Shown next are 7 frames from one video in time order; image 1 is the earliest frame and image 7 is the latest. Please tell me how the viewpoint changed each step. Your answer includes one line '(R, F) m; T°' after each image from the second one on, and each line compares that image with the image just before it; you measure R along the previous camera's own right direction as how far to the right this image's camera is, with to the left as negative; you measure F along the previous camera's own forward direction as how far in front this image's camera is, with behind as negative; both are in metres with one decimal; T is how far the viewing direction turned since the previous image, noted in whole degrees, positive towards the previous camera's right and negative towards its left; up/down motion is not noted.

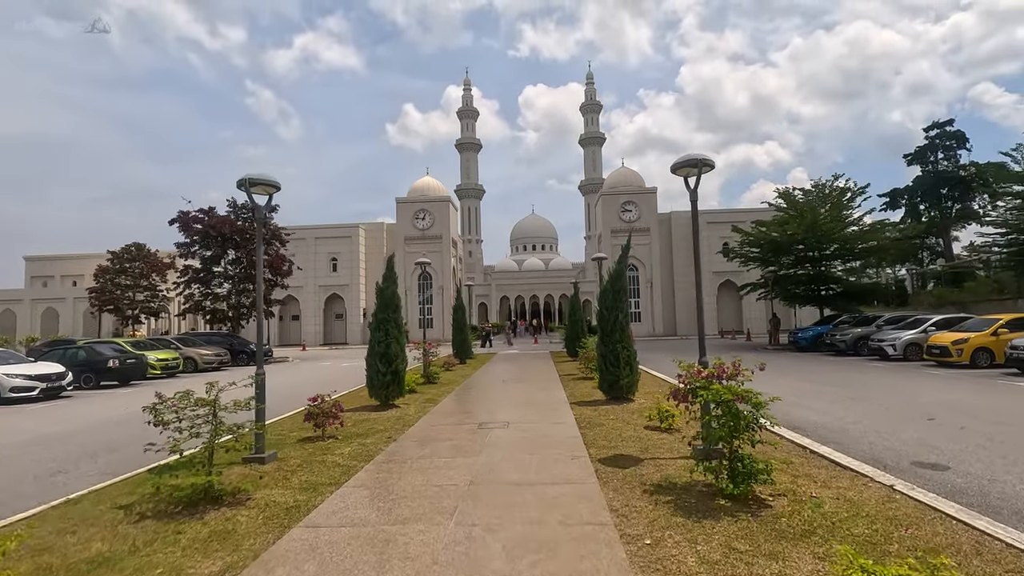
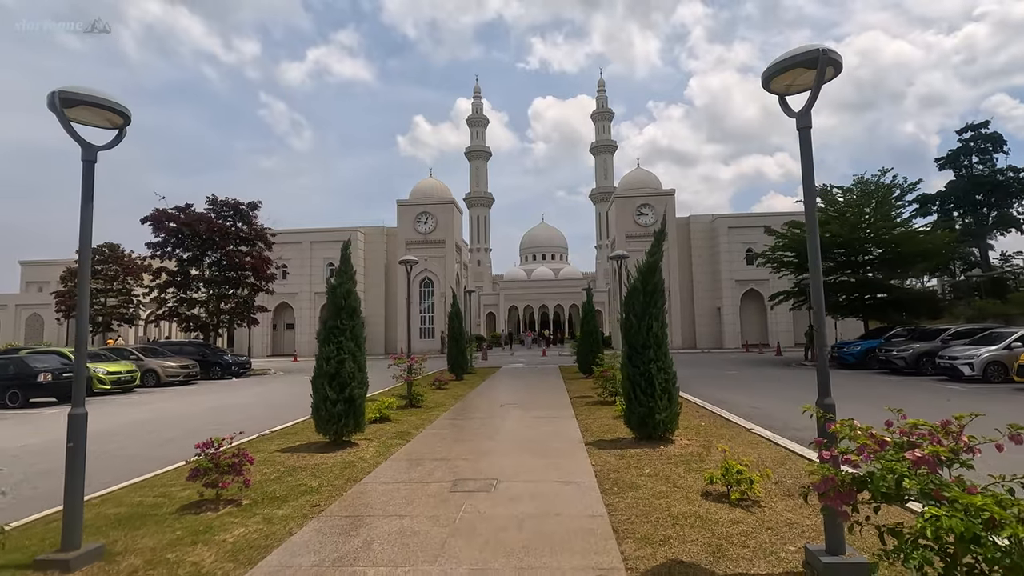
(+0.2, +2.8) m; -1°
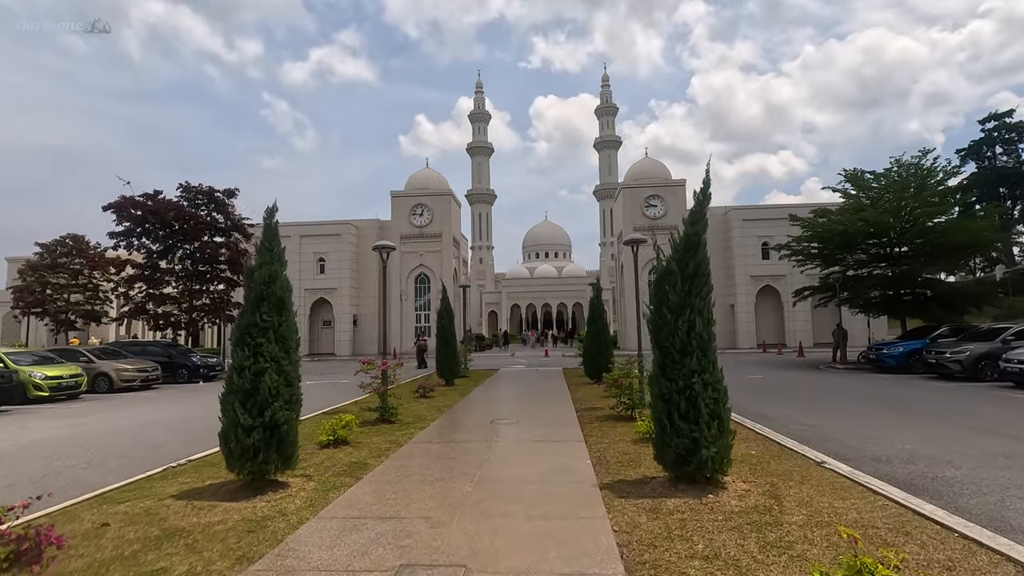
(+0.2, +2.3) m; 0°
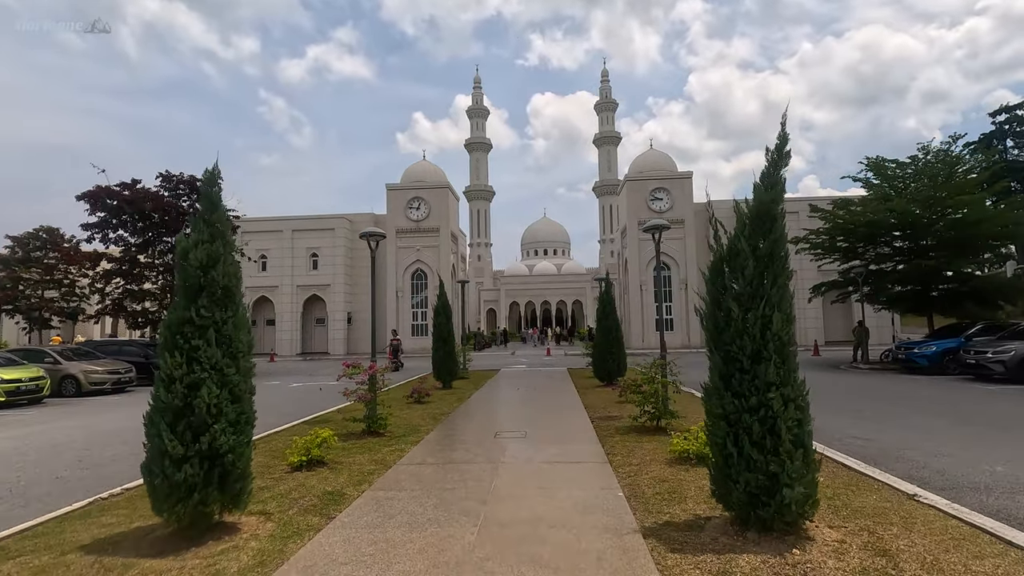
(-0.1, +1.4) m; 0°
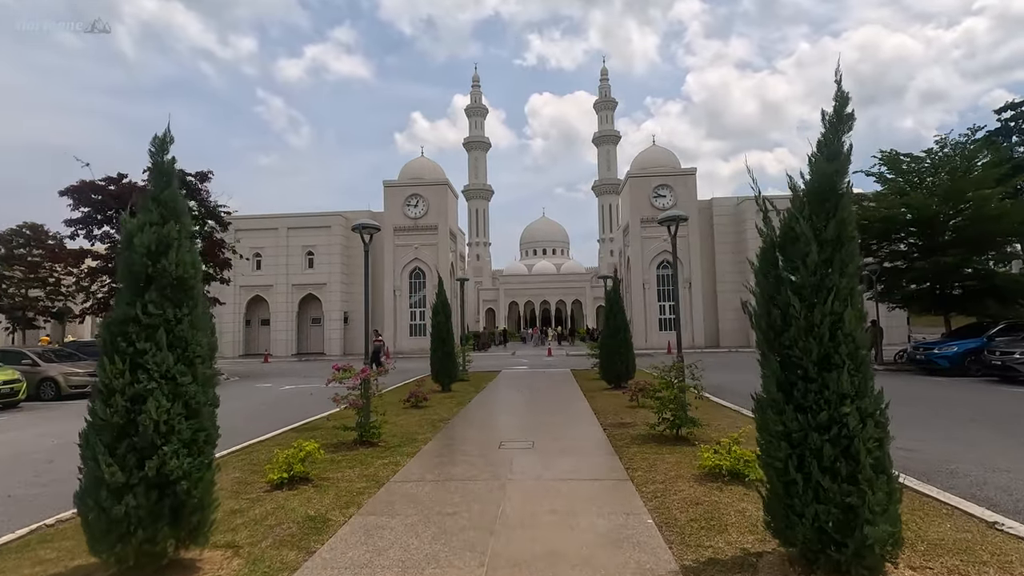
(-0.1, +0.8) m; 0°
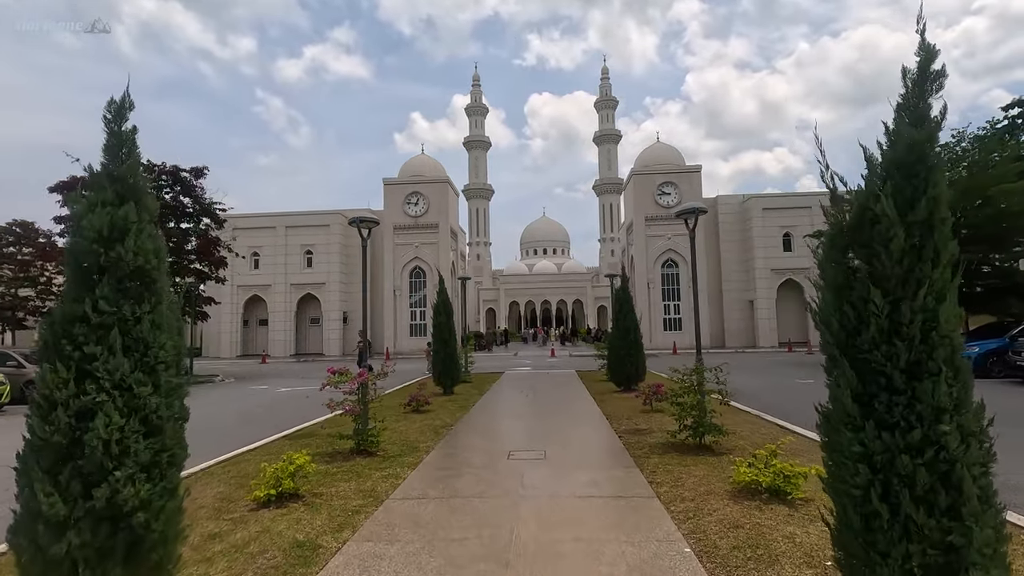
(-0.1, +0.6) m; 0°
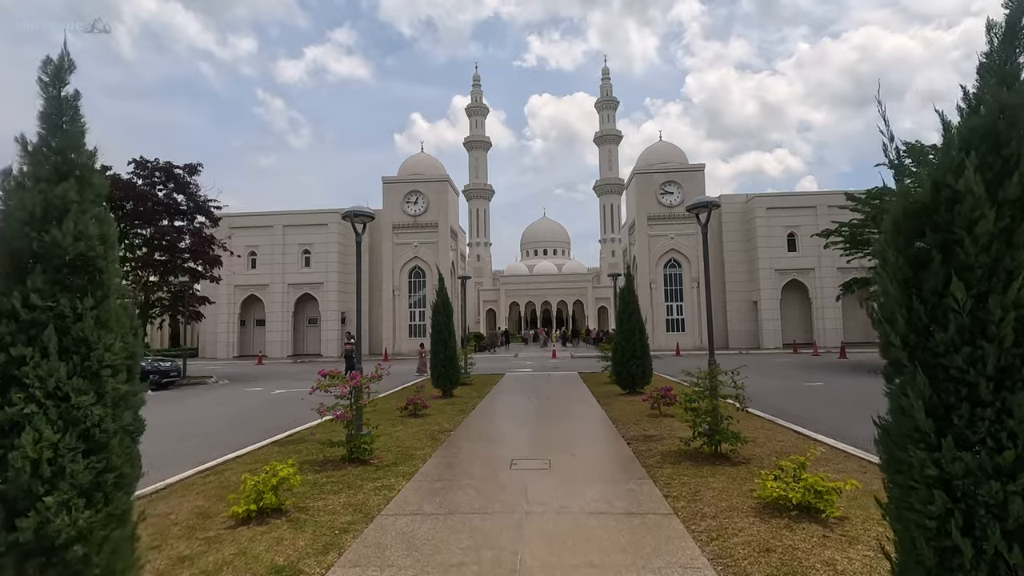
(0.0, +0.5) m; 0°
